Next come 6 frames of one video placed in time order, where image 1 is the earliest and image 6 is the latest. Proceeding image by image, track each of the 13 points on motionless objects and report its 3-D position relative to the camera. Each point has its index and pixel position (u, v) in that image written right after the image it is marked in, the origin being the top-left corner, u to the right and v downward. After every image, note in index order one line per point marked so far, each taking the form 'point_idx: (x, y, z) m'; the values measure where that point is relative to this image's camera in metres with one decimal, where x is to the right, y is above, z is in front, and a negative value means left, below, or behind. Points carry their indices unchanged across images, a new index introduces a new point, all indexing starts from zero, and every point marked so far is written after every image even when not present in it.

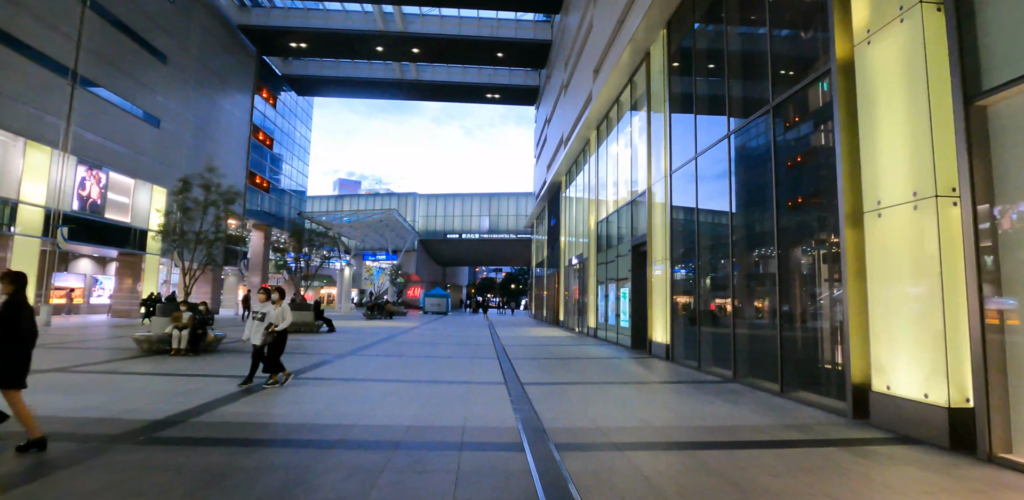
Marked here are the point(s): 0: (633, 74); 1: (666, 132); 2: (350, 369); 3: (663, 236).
0: (+4.0, +5.9, +15.3) m
1: (+4.1, +3.1, +12.2) m
2: (-3.1, -2.2, +8.7) m
3: (+3.9, +0.4, +12.0) m
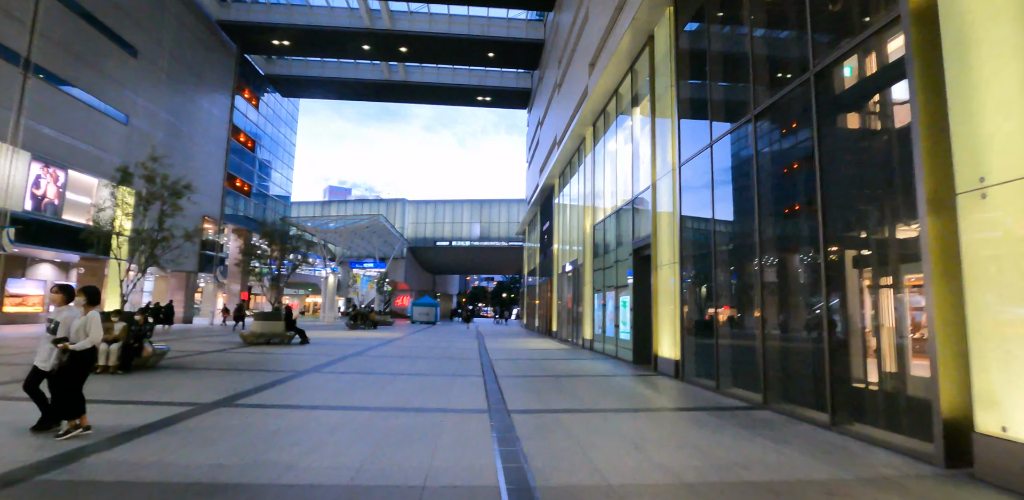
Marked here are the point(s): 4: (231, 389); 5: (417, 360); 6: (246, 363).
0: (+3.7, +5.7, +14.1) m
1: (+3.8, +3.0, +11.0) m
2: (-3.3, -2.2, +7.2) m
3: (+3.7, +0.3, +10.8) m
4: (-4.5, -2.2, +7.4) m
5: (-2.5, -2.9, +12.4) m
6: (-6.1, -2.6, +10.8) m
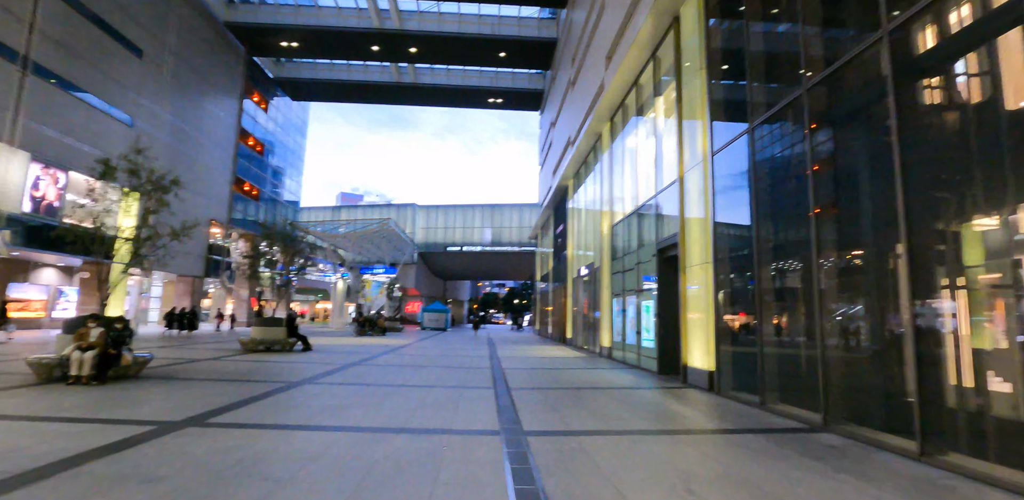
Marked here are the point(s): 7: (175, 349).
0: (+4.0, +5.7, +13.2) m
1: (+4.1, +3.0, +10.0) m
2: (-3.1, -2.2, +6.4) m
3: (+4.0, +0.3, +9.8) m
4: (-4.3, -2.2, +6.6) m
5: (-2.2, -2.9, +11.5) m
6: (-5.8, -2.6, +10.0) m
7: (-11.5, -3.4, +15.9) m
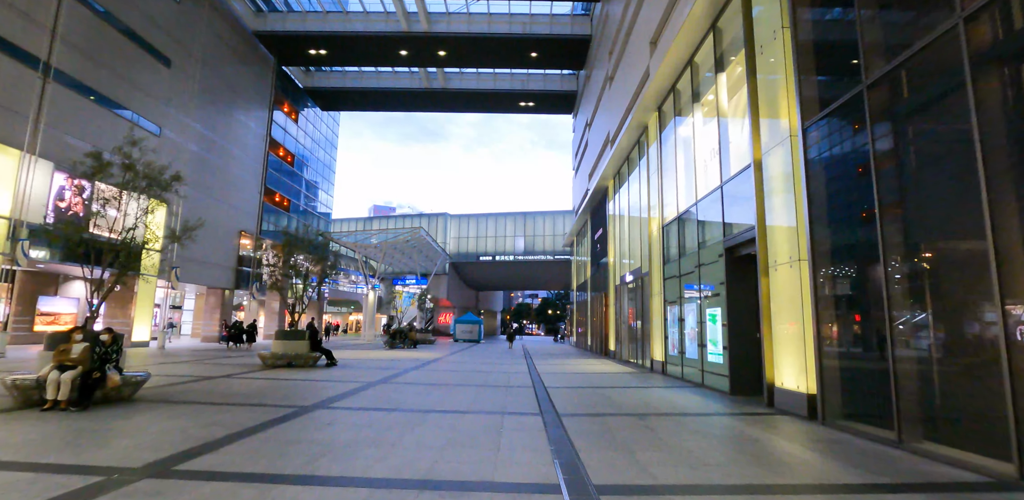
0: (+5.0, +5.7, +11.6) m
1: (+4.9, +3.1, +8.3) m
2: (-2.5, -2.1, +5.0) m
3: (+4.7, +0.4, +8.0) m
4: (-3.7, -2.2, +5.3) m
5: (-1.2, -3.0, +10.1) m
6: (-5.0, -2.7, +8.8) m
7: (-10.2, -3.7, +15.1) m
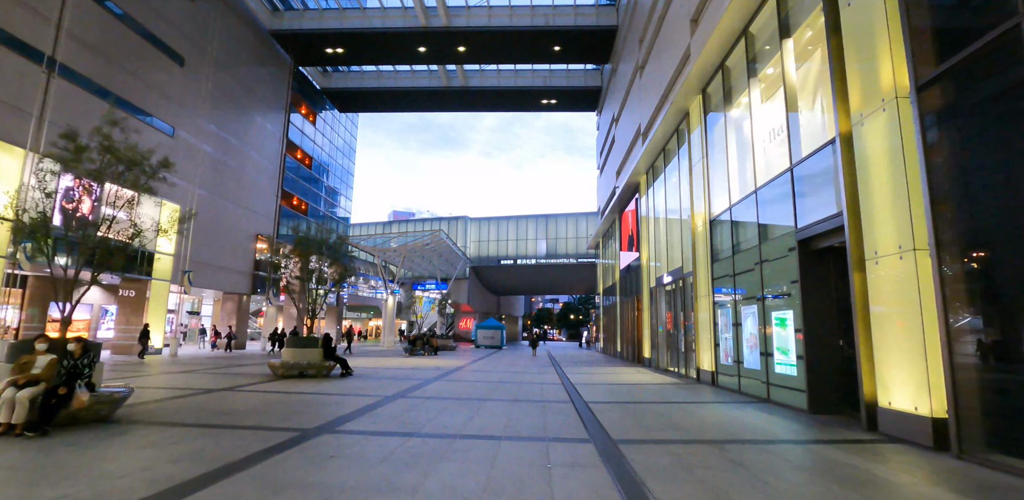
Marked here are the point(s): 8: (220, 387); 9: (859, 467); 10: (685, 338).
0: (+5.6, +5.8, +10.1) m
1: (+5.4, +3.3, +6.9) m
2: (-2.0, -2.0, +3.8) m
3: (+5.3, +0.6, +6.5) m
4: (-3.2, -2.0, +4.2) m
5: (-0.5, -2.9, +8.8) m
6: (-4.3, -2.6, +7.7) m
7: (-9.3, -3.8, +14.1) m
8: (-6.6, -3.1, +10.5) m
9: (+4.0, -2.5, +5.4) m
10: (+5.6, -2.9, +15.2) m
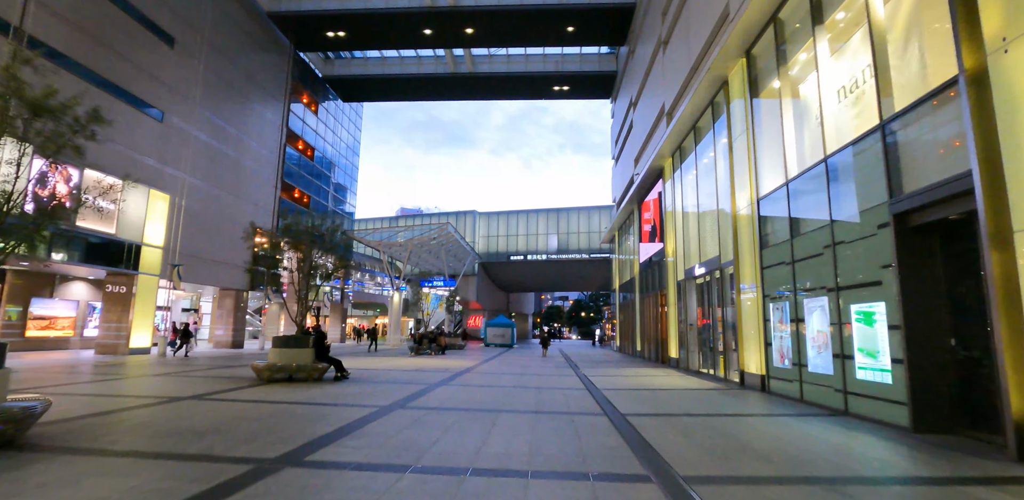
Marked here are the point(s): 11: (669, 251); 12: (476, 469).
0: (+6.0, +6.2, +8.4) m
1: (+5.7, +3.6, +5.1) m
2: (-1.7, -1.7, +2.3) m
3: (+5.6, +0.9, +4.8) m
4: (-2.9, -1.8, +2.6) m
5: (-0.2, -2.6, +7.2) m
6: (-4.0, -2.3, +6.2) m
7: (-8.8, -3.5, +12.7) m
8: (-6.2, -2.8, +9.0) m
9: (+4.3, -2.2, +3.8) m
10: (+6.1, -2.5, +13.5) m
11: (+6.6, 0.0, +19.6) m
12: (-0.3, -2.1, +4.6) m
